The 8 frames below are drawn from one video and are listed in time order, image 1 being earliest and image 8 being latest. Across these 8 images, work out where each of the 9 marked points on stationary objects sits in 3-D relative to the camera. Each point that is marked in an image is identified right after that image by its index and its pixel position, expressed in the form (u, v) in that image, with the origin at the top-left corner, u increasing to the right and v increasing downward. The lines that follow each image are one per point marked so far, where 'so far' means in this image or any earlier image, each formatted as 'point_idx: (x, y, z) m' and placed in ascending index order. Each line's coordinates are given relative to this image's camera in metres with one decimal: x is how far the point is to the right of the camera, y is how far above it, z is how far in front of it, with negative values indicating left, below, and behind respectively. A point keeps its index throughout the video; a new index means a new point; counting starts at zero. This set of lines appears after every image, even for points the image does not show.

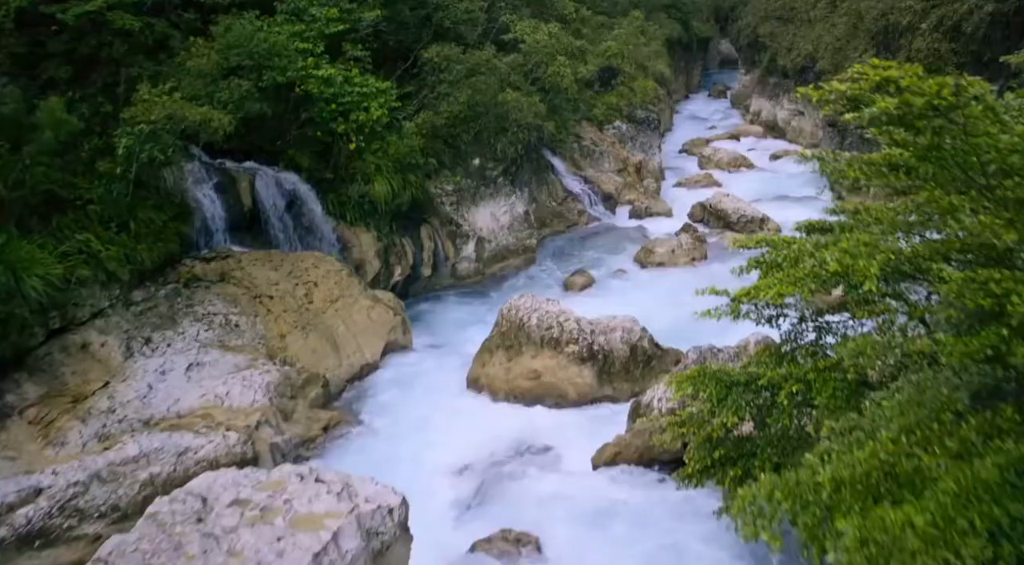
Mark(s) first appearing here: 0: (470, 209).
0: (-1.0, +1.7, +18.1) m
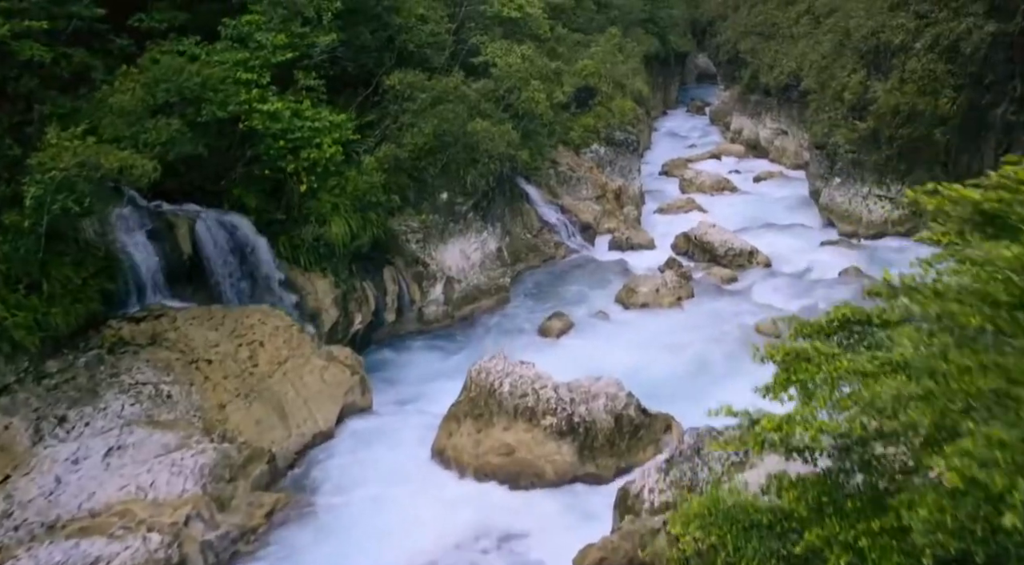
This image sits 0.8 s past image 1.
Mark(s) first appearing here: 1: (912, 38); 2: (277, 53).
0: (-1.6, +0.8, +16.7) m
1: (+10.0, +6.1, +19.7) m
2: (-3.8, +3.7, +13.0) m
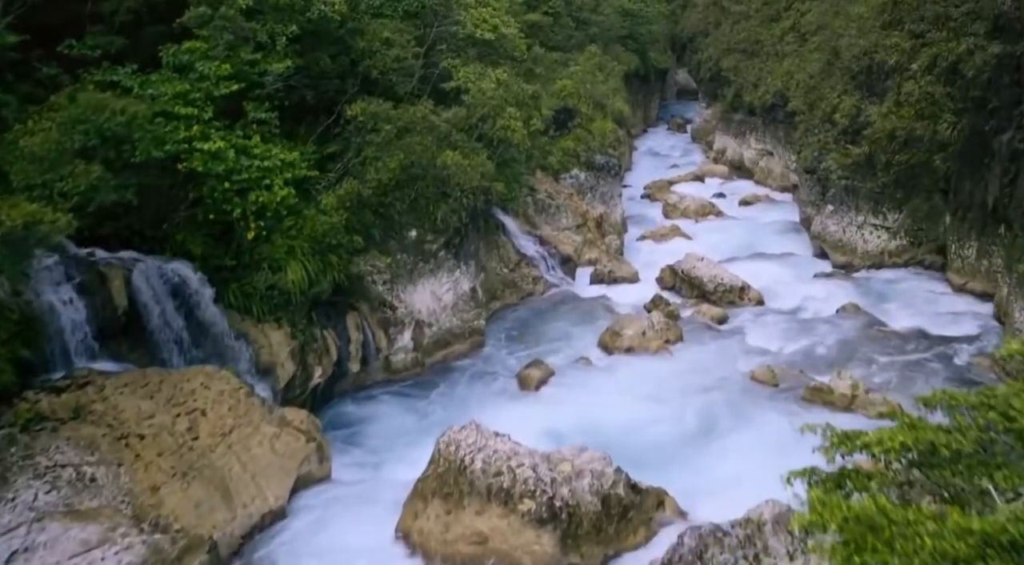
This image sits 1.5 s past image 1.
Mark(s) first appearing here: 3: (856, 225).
0: (-2.0, -0.1, +15.4) m
1: (+9.4, +5.3, +18.7) m
2: (-4.2, +2.9, +11.6) m
3: (+8.4, +1.4, +19.6) m
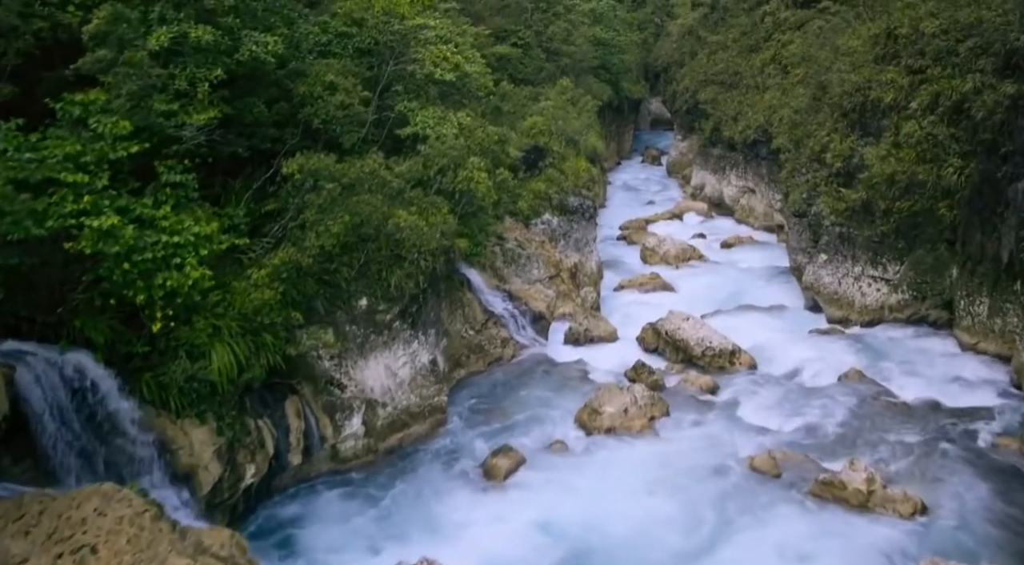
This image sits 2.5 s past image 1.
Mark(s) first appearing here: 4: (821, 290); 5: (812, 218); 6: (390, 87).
0: (-2.6, -1.4, +13.4) m
1: (+8.6, +4.0, +17.3) m
2: (-4.8, +1.7, +9.7) m
3: (+7.6, +0.1, +18.0) m
4: (+7.3, -0.2, +18.8) m
5: (+7.3, +1.6, +19.4) m
6: (-2.4, +3.8, +15.5) m
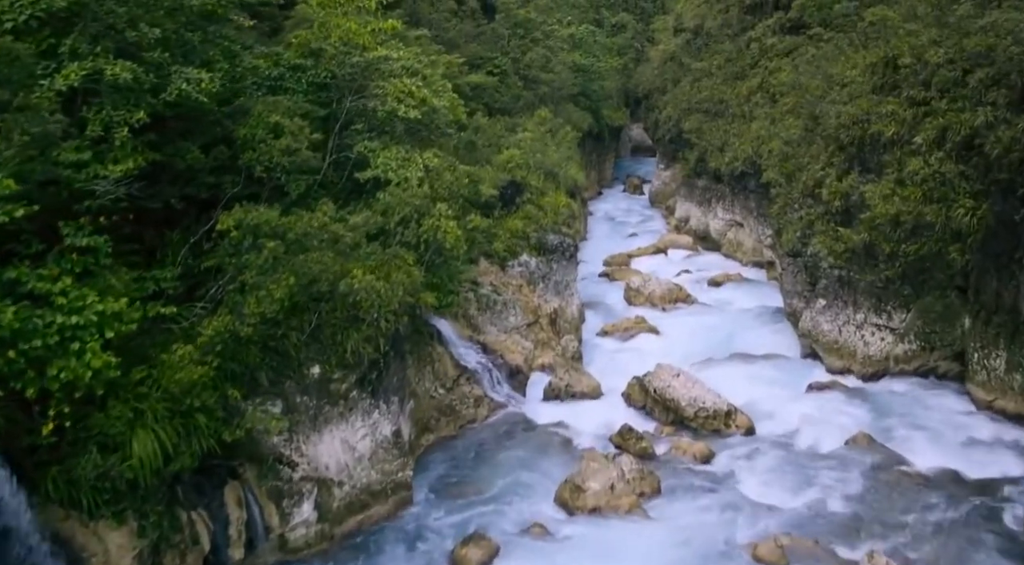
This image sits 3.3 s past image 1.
0: (-3.0, -2.3, +11.8) m
1: (+8.1, +3.1, +16.1) m
2: (-5.1, +0.8, +8.1) m
3: (+7.1, -0.9, +16.7) m
4: (+6.7, -1.2, +17.4) m
5: (+6.7, +0.5, +18.1) m
6: (-2.9, +2.8, +14.1) m
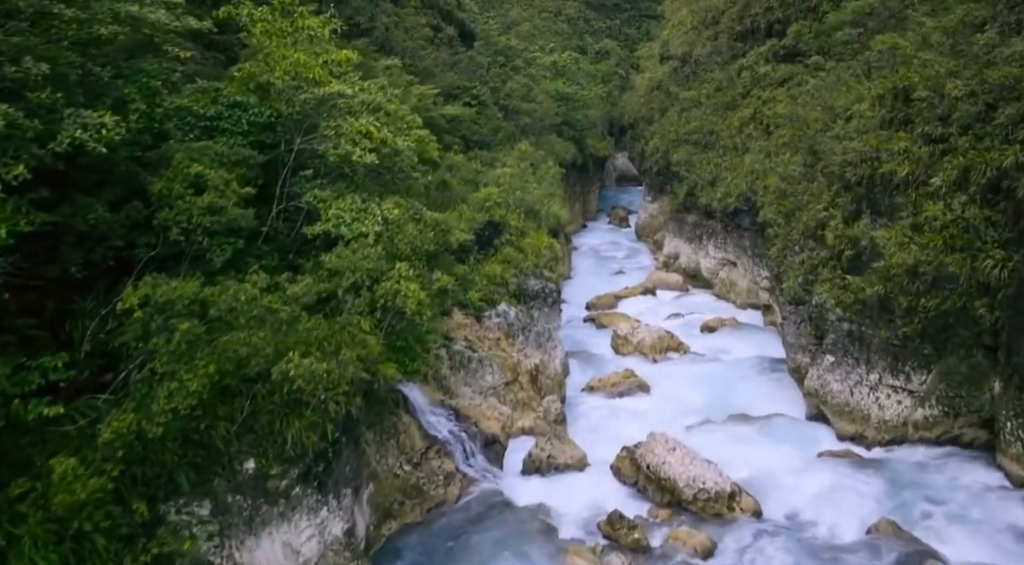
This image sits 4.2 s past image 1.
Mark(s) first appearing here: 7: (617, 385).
0: (-3.4, -3.3, +10.0) m
1: (+7.6, +2.0, +14.6) m
2: (-5.4, -0.1, +6.3) m
3: (+6.7, -1.9, +15.0) m
4: (+6.3, -2.3, +15.8) m
5: (+6.2, -0.5, +16.5) m
6: (-3.3, +1.8, +12.3) m
7: (+2.4, -2.3, +18.2) m
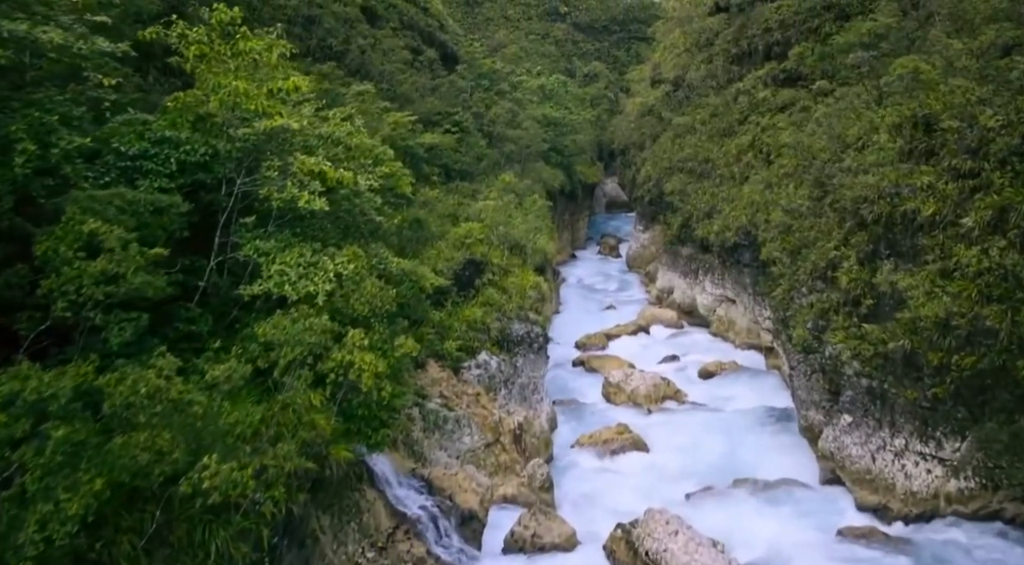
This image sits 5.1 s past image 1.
0: (-3.7, -4.1, +8.1) m
1: (+7.2, +1.2, +13.0) m
2: (-5.7, -0.8, +4.5) m
3: (+6.3, -2.8, +13.3) m
4: (+5.9, -3.2, +14.1) m
5: (+5.9, -1.5, +14.8) m
6: (-3.6, +0.9, +10.6) m
7: (+2.0, -3.3, +16.5) m
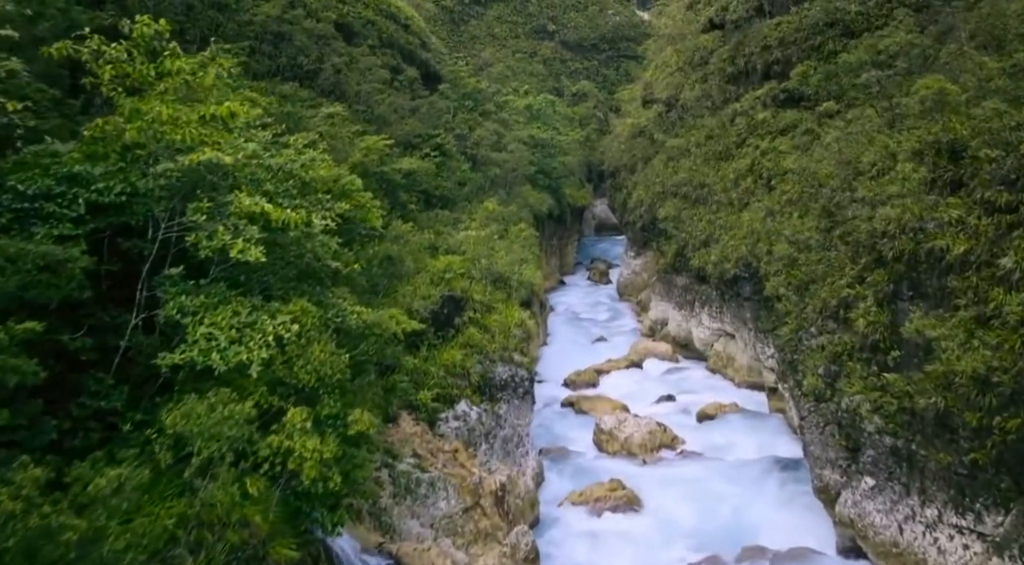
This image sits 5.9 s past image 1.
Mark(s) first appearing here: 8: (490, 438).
0: (-3.9, -4.7, +6.4) m
1: (+6.9, +0.5, +11.5) m
2: (-5.8, -1.4, +2.8) m
3: (+6.0, -3.5, +11.7) m
4: (+5.6, -3.9, +12.5) m
5: (+5.5, -2.2, +13.3) m
6: (-3.9, +0.2, +9.0) m
7: (+1.7, -4.1, +14.8) m
8: (-0.4, -2.9, +15.0) m
